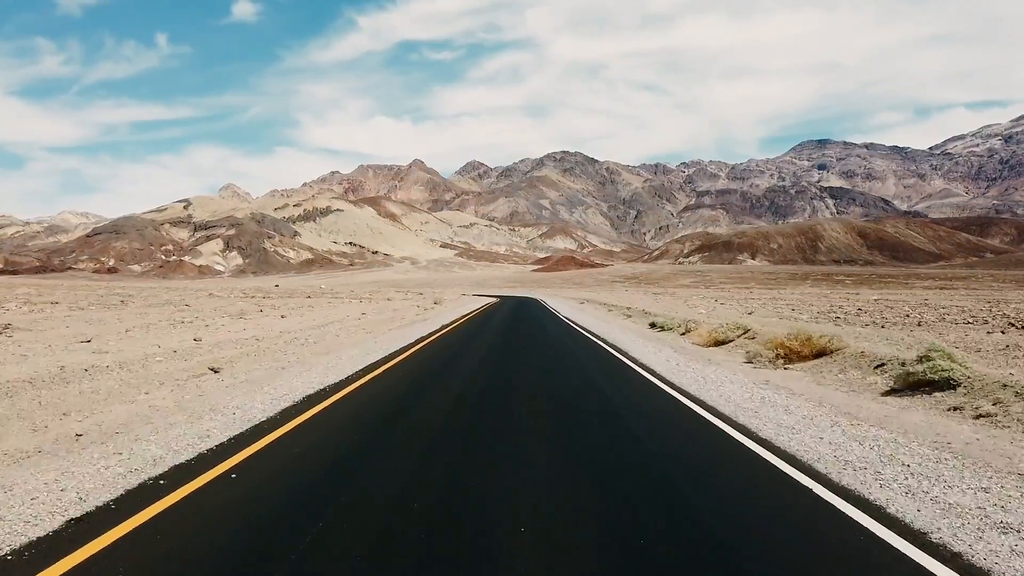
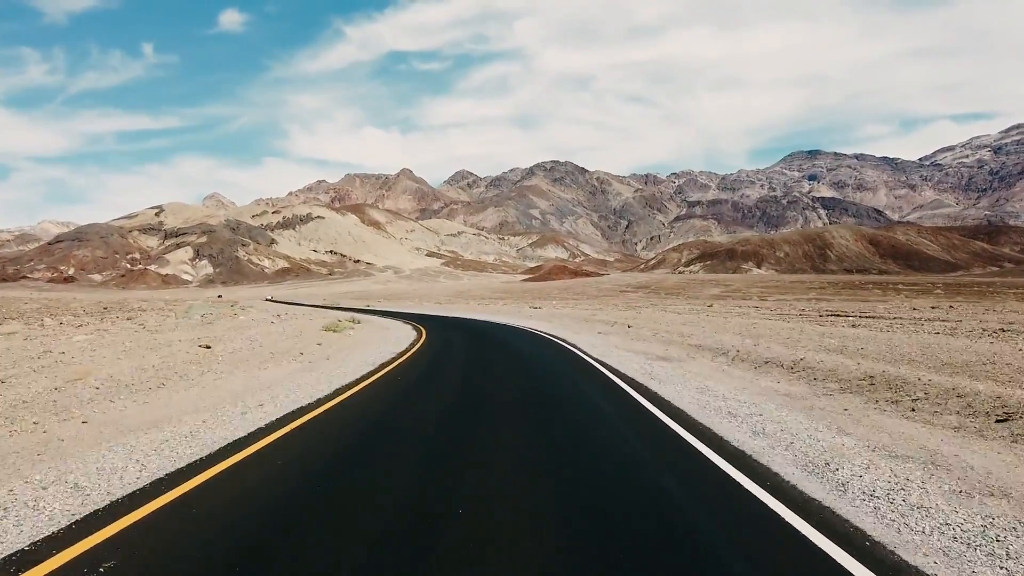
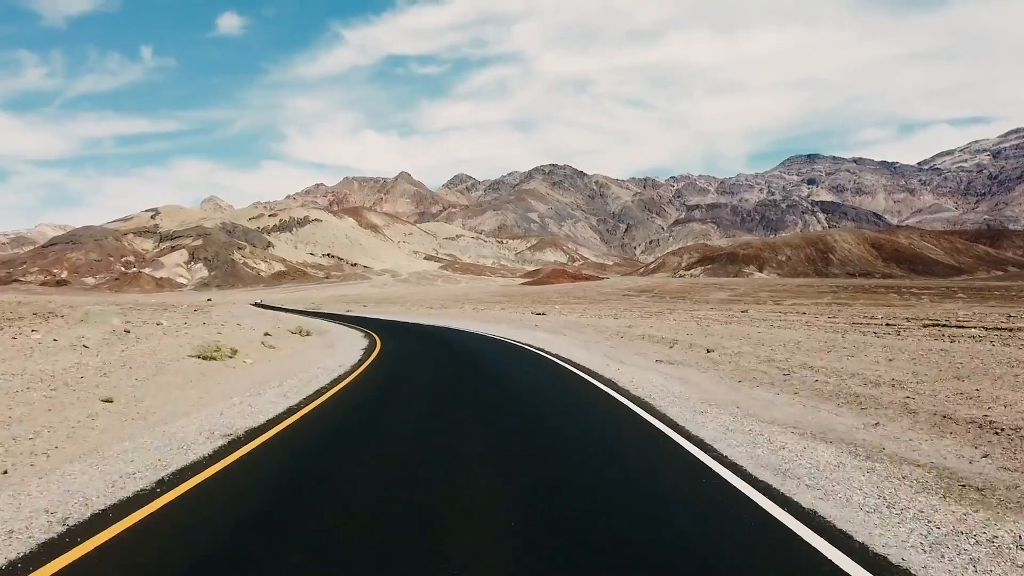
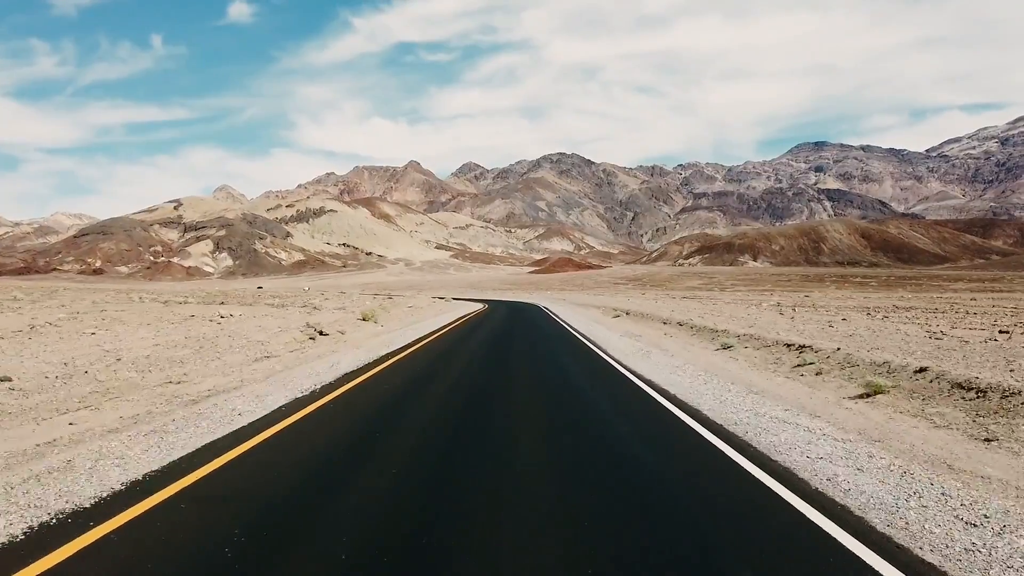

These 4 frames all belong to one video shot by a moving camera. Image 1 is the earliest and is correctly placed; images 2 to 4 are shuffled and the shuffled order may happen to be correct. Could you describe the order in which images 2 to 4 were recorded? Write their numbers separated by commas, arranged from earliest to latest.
4, 2, 3
